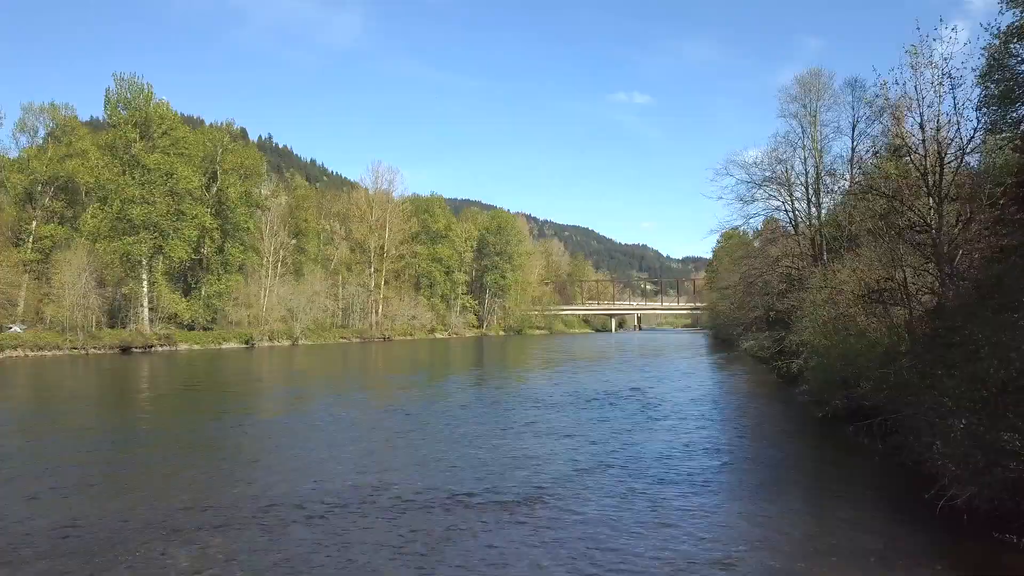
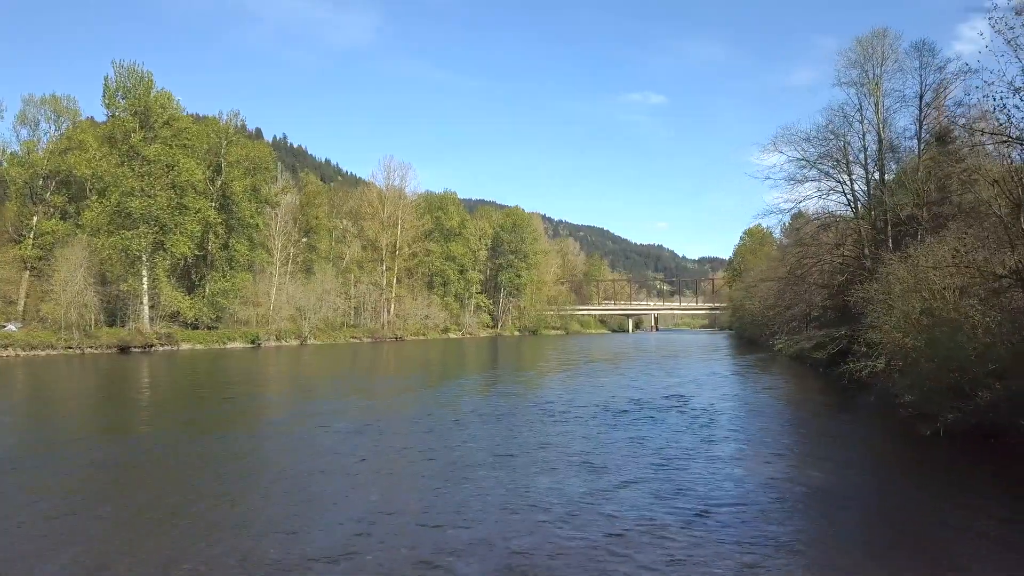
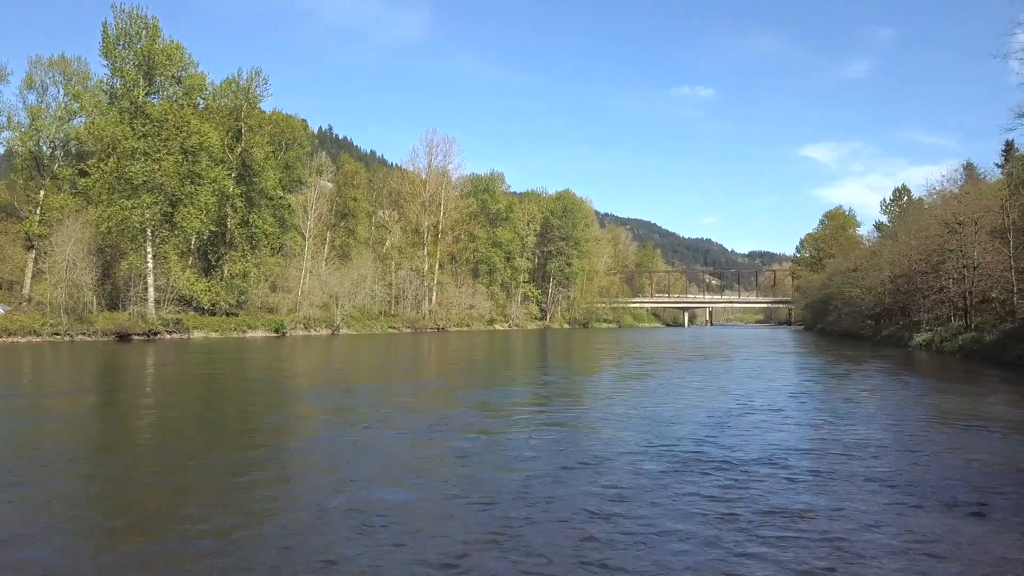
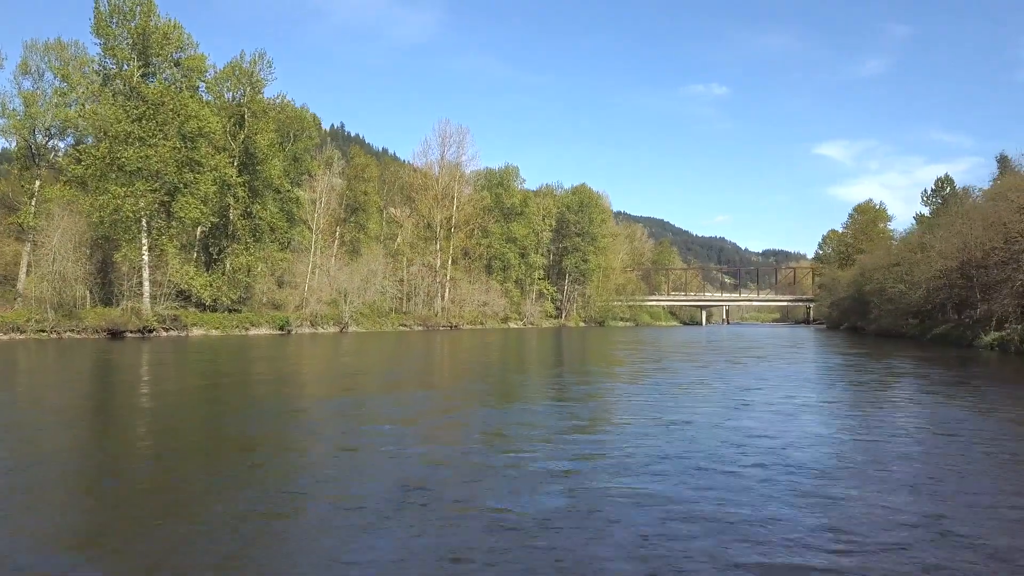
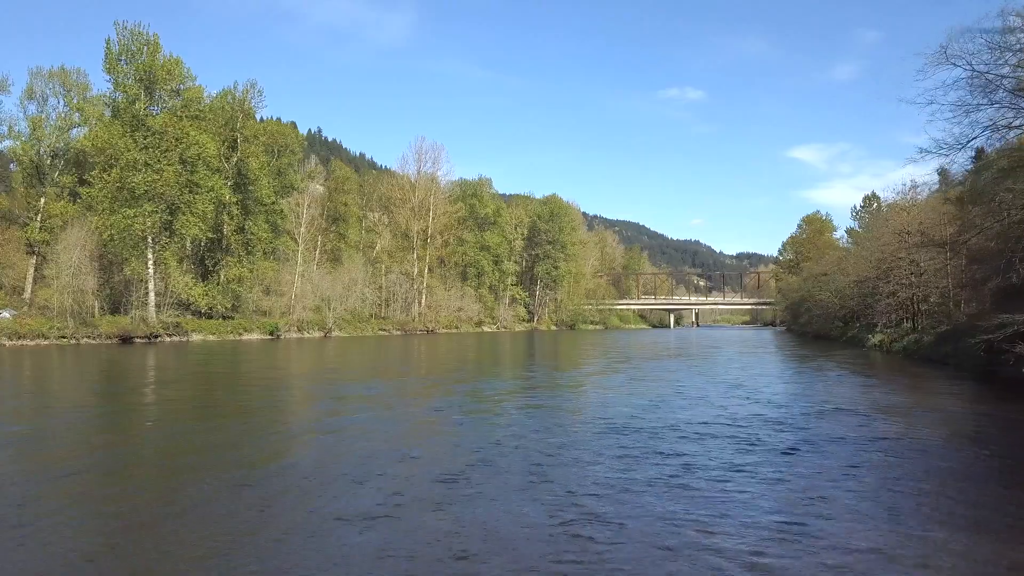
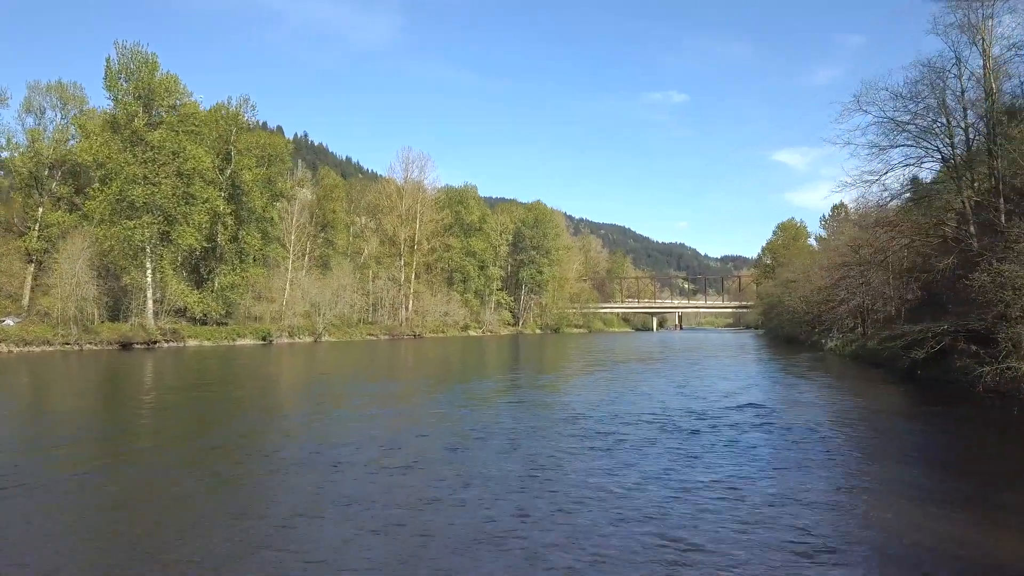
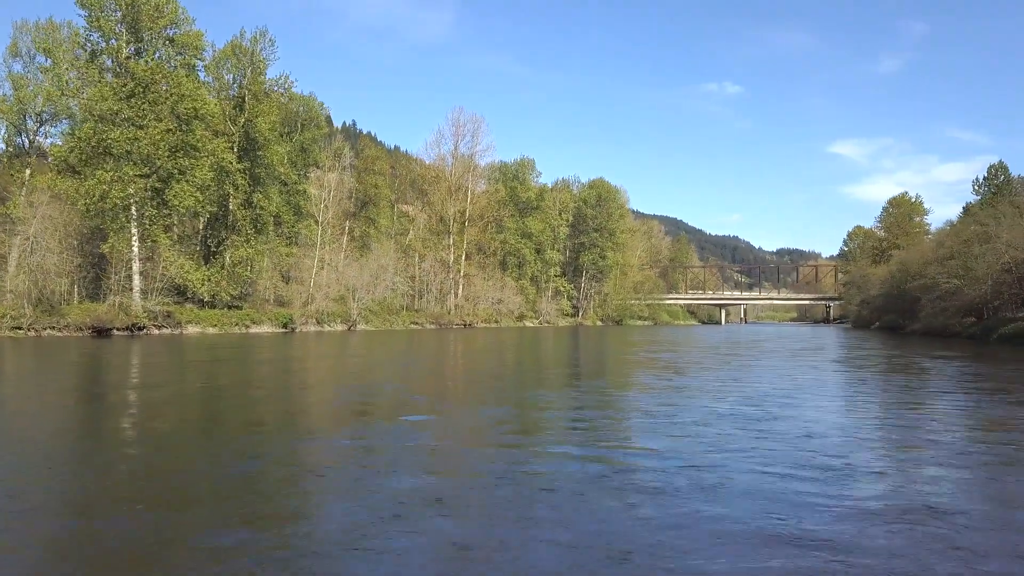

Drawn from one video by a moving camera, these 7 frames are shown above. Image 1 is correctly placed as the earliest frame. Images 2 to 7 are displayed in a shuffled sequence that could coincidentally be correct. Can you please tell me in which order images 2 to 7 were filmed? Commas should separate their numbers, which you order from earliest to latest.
2, 6, 5, 3, 4, 7
